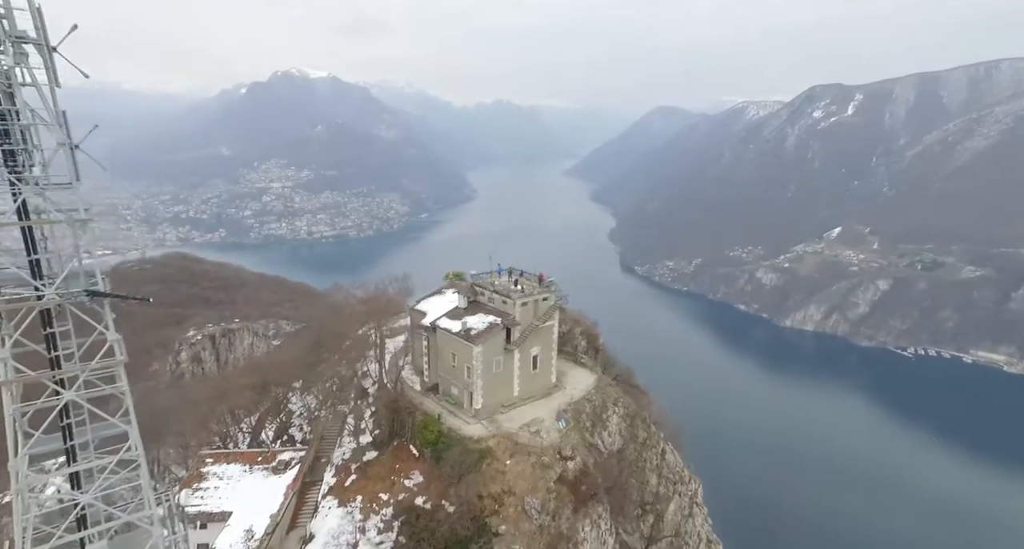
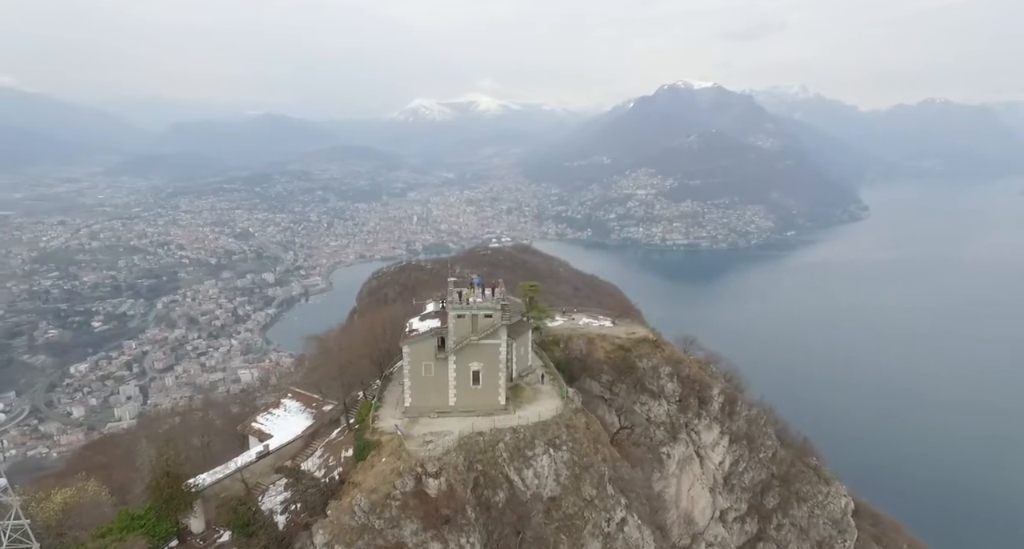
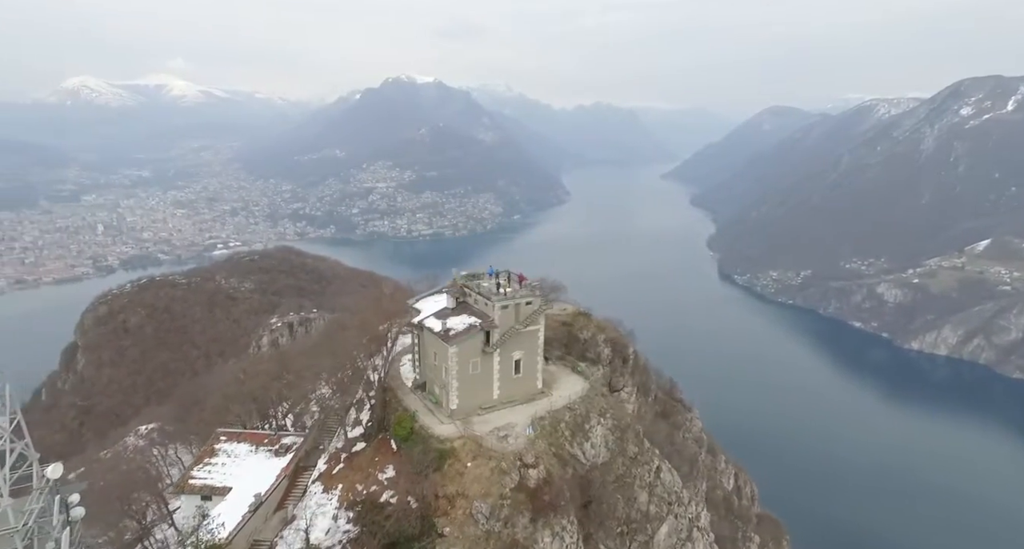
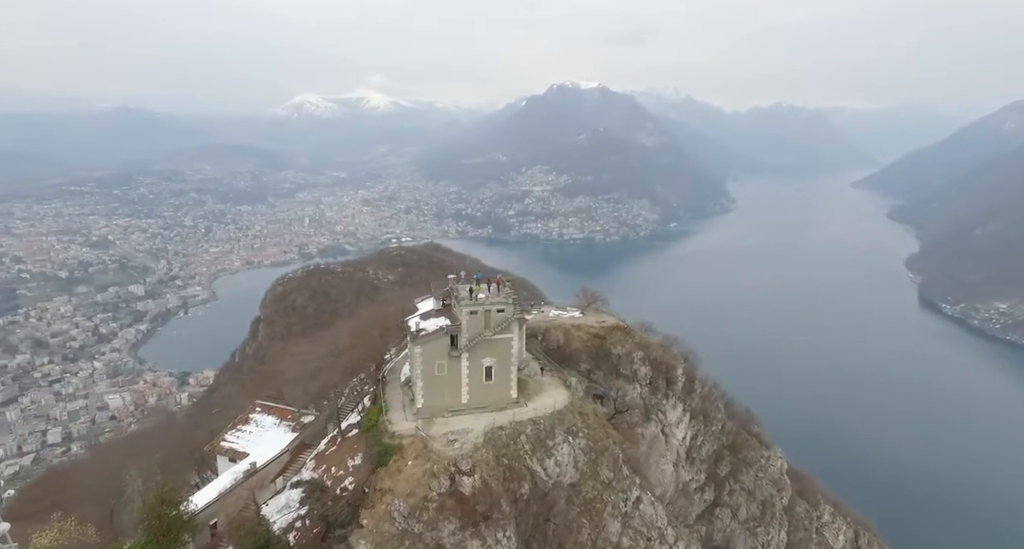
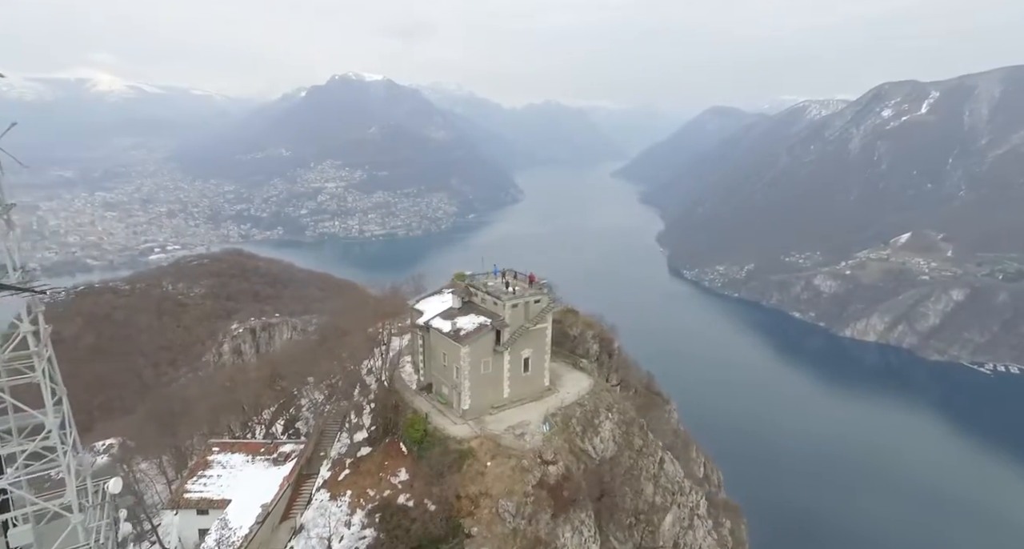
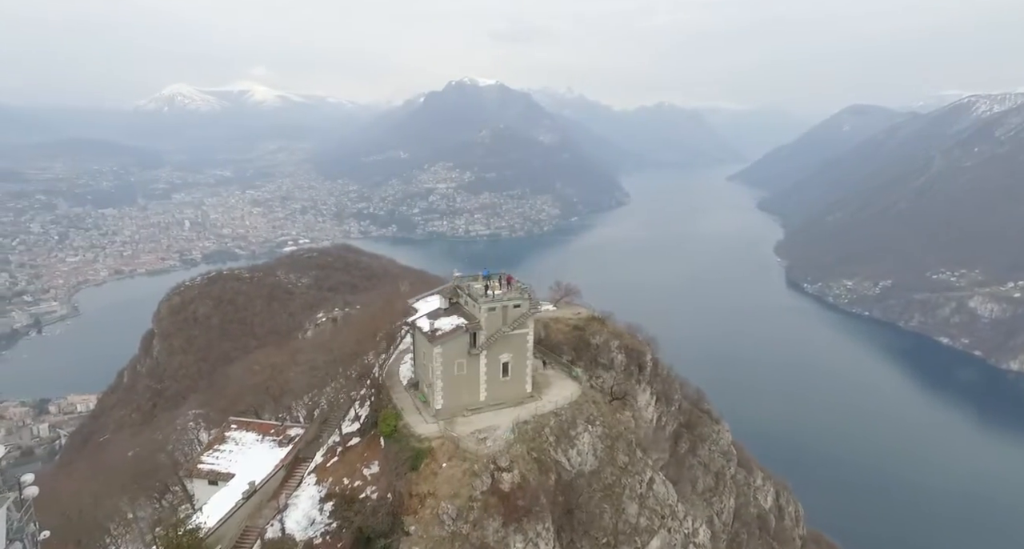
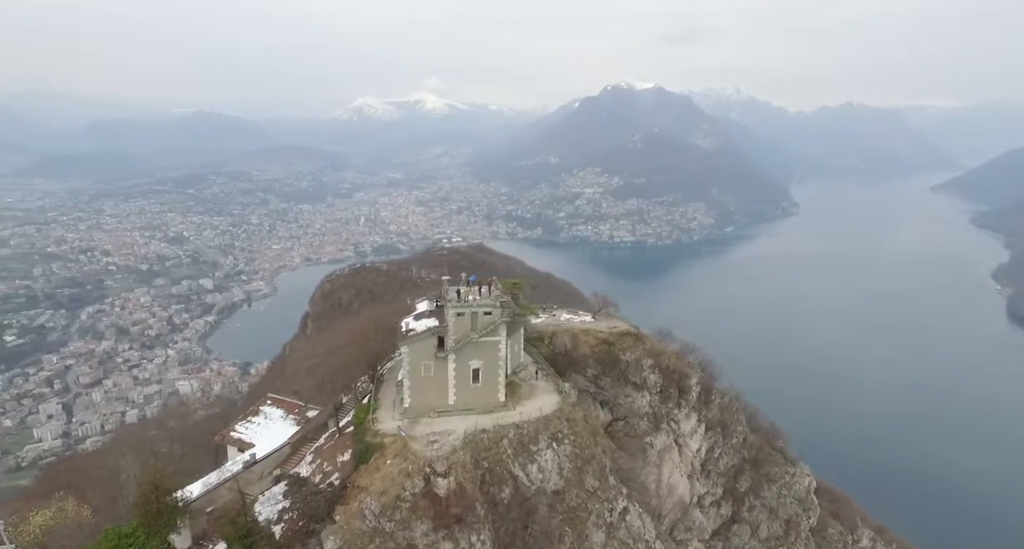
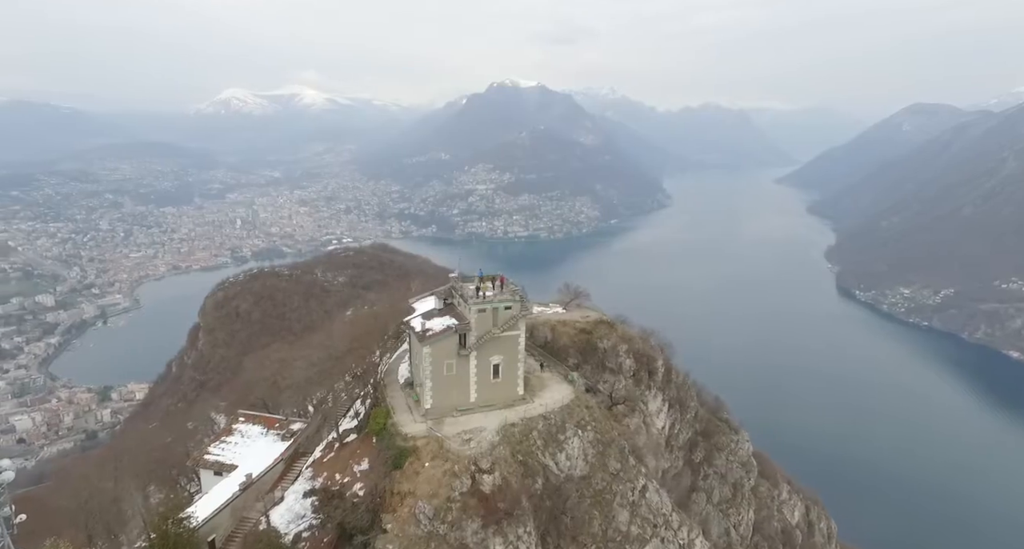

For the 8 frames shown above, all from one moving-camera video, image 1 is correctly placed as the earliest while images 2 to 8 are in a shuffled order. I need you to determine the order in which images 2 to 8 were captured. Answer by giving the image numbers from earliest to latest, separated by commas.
5, 3, 6, 8, 4, 7, 2
